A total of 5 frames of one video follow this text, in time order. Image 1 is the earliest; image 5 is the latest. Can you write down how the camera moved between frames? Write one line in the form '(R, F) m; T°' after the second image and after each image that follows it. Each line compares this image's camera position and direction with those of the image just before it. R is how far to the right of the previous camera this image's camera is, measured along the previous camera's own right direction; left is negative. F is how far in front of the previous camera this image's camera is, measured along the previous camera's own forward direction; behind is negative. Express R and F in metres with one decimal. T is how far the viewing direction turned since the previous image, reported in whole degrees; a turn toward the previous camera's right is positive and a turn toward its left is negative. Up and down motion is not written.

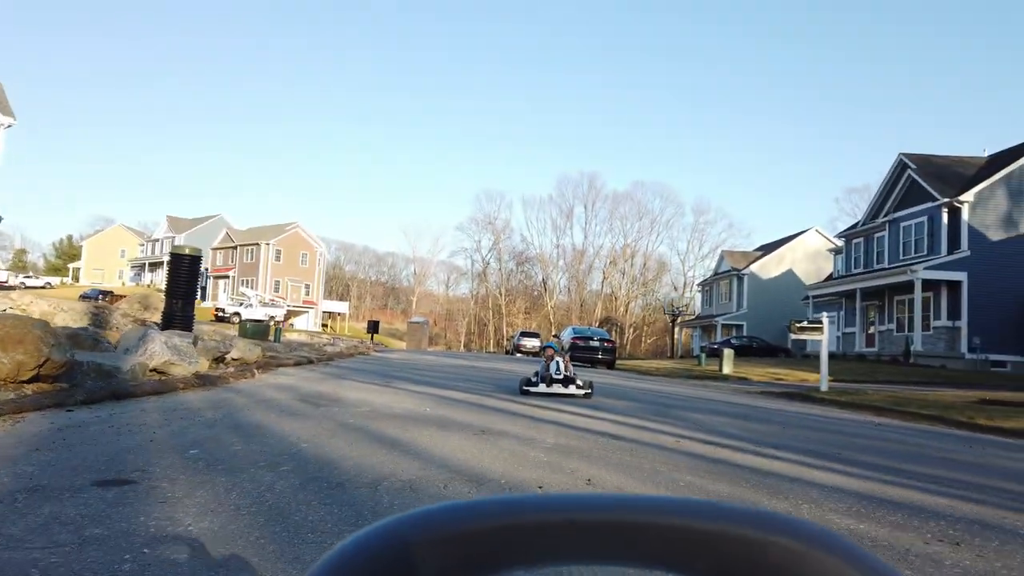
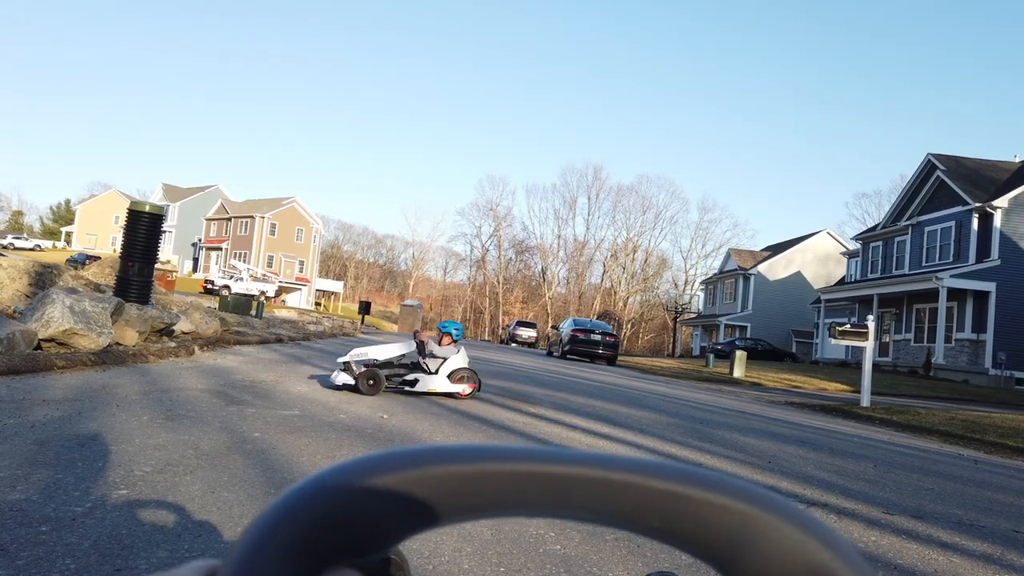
(0.0, +1.9) m; 0°
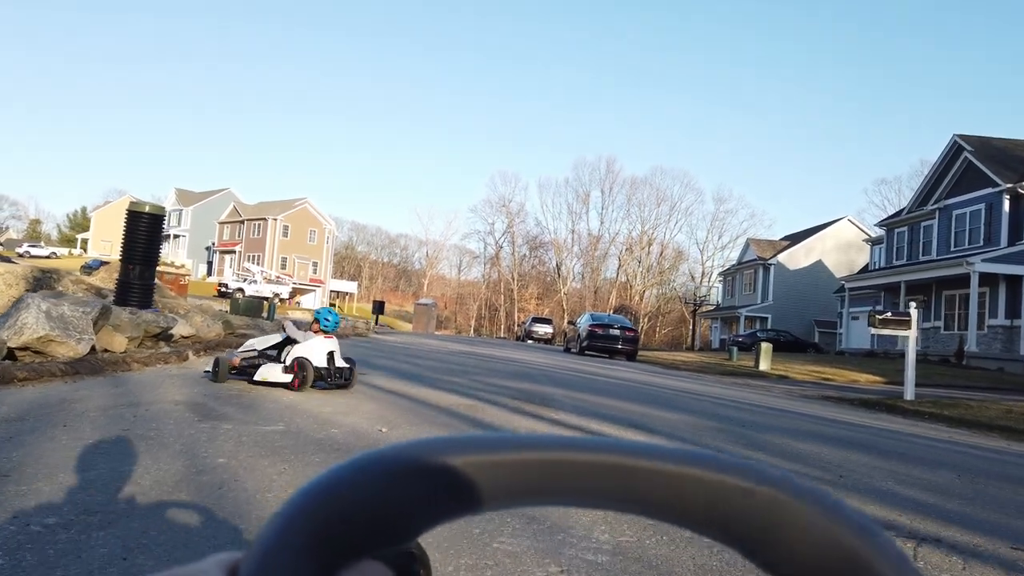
(0.0, +0.7) m; -1°
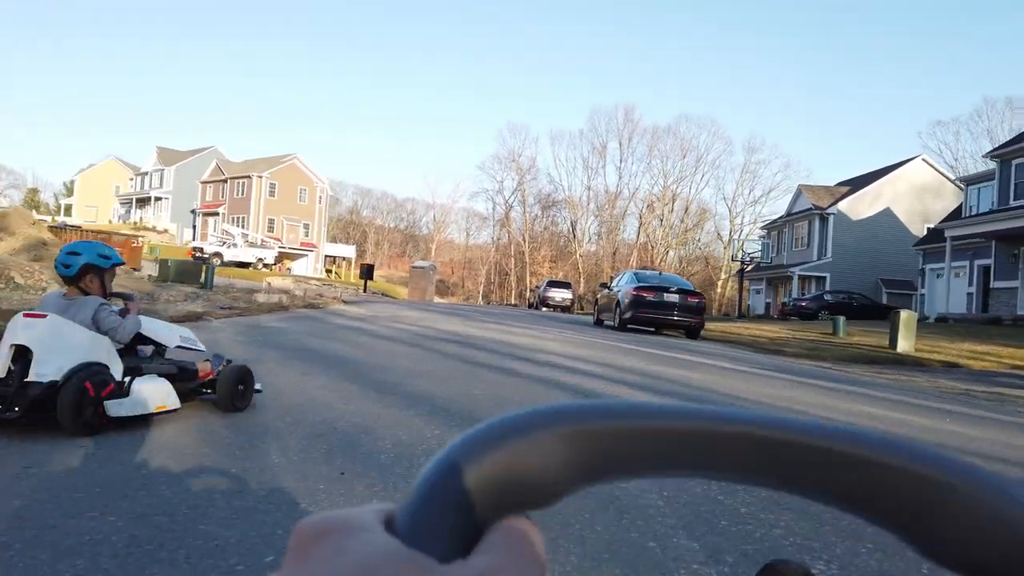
(0.0, +7.4) m; -1°
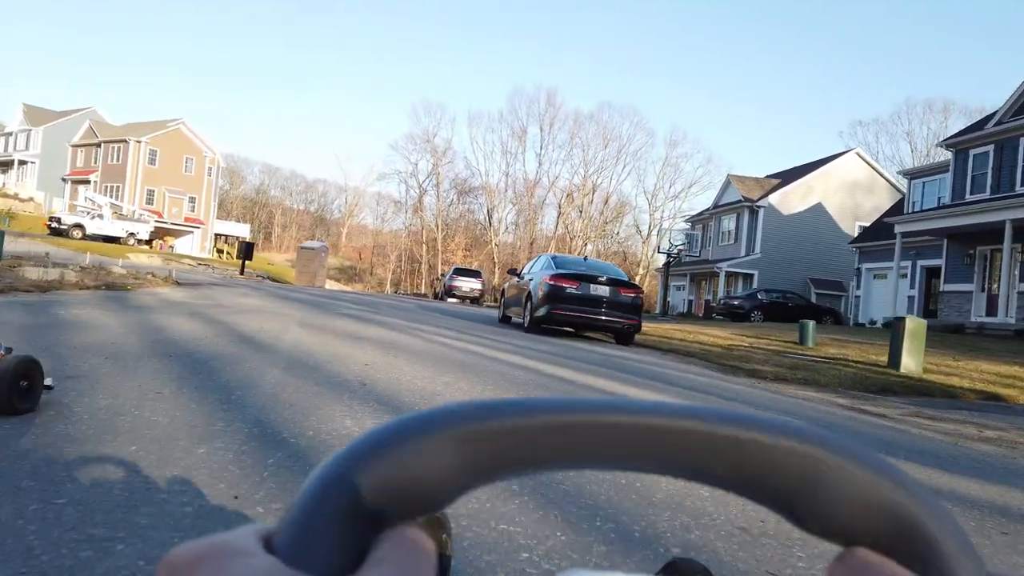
(+0.7, +4.5) m; +6°
